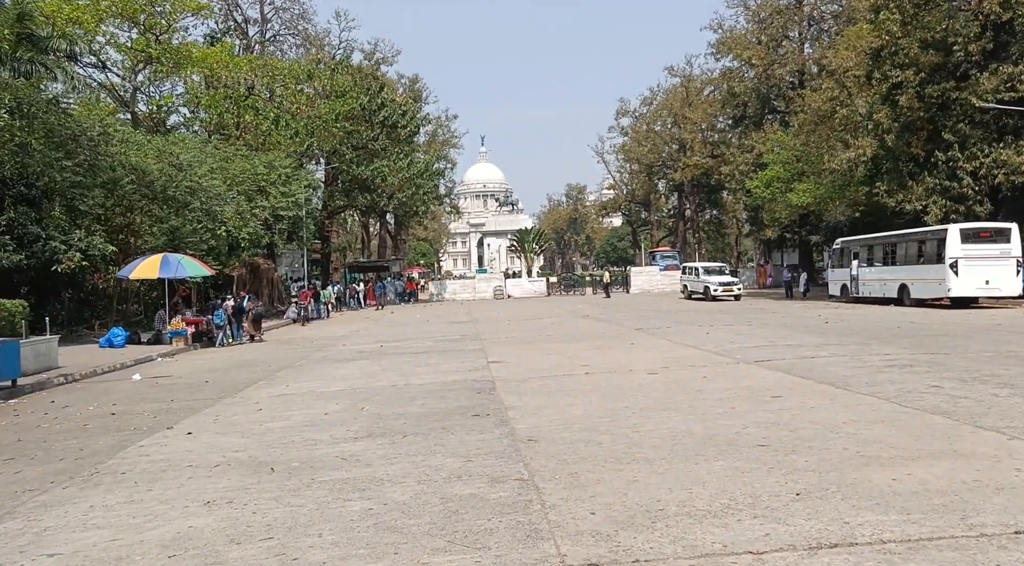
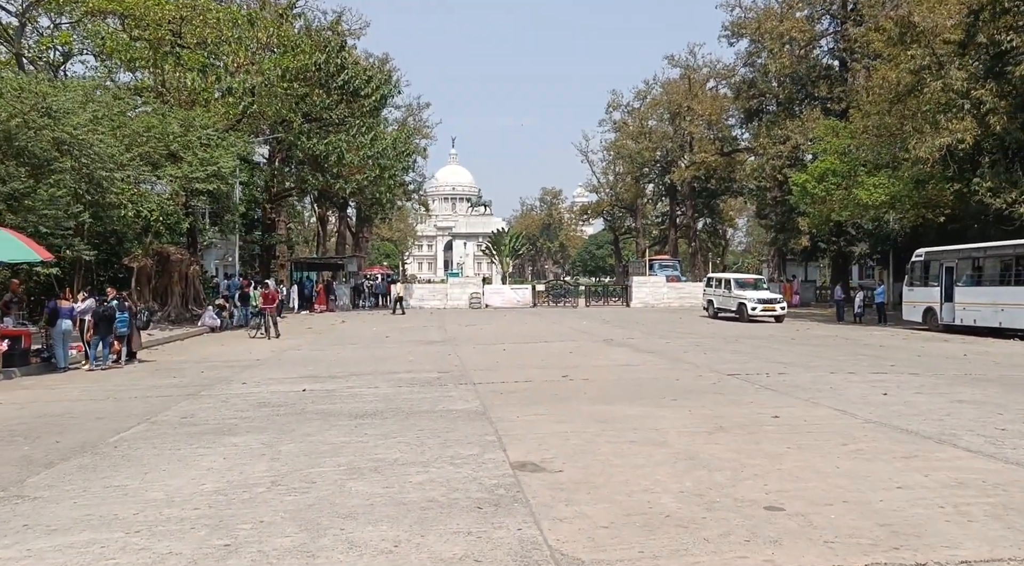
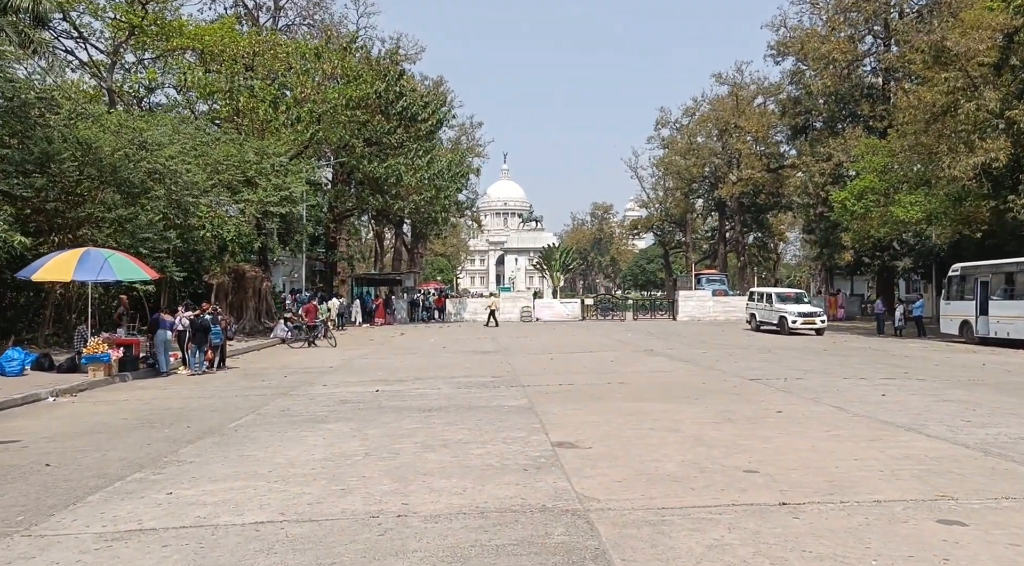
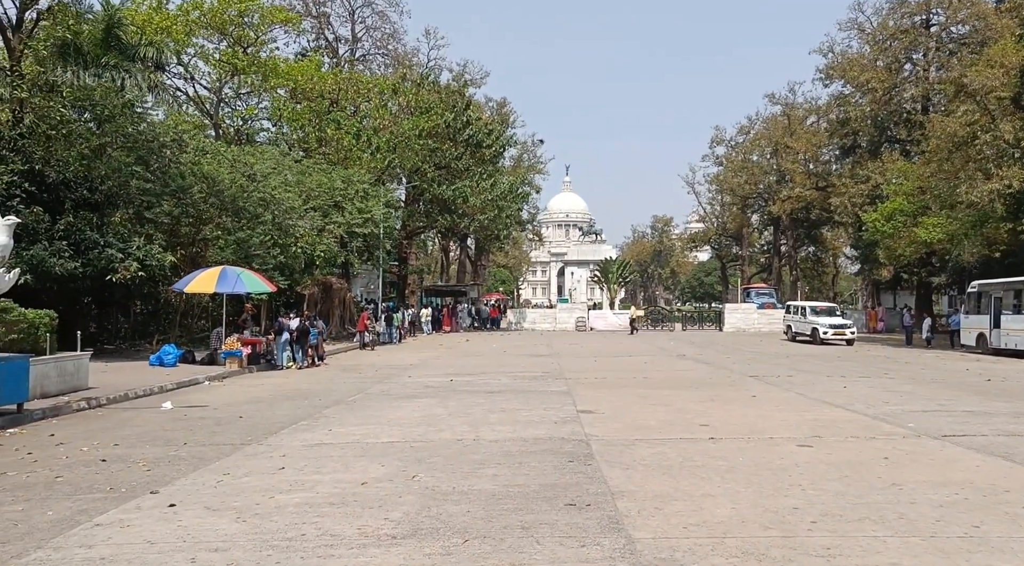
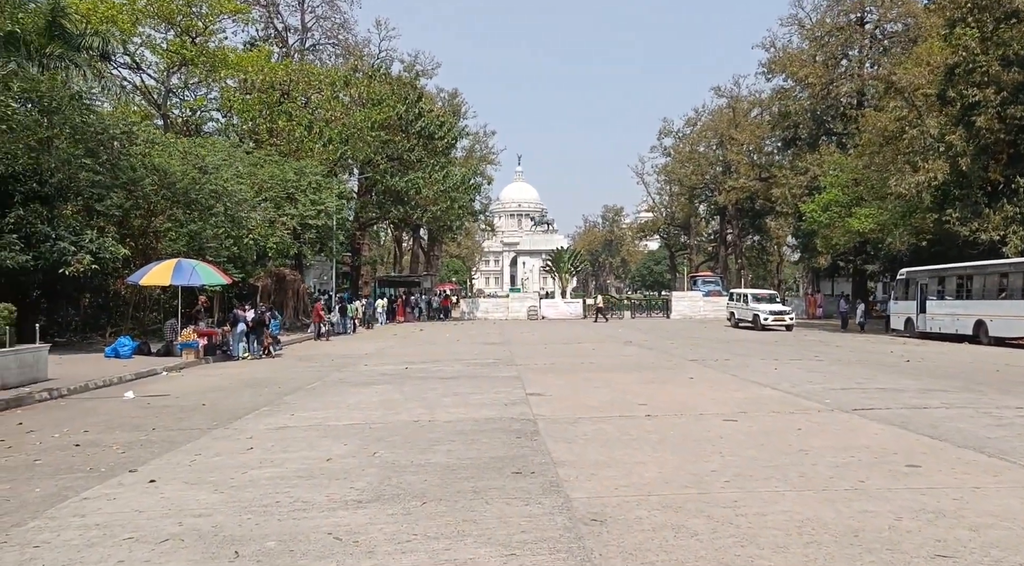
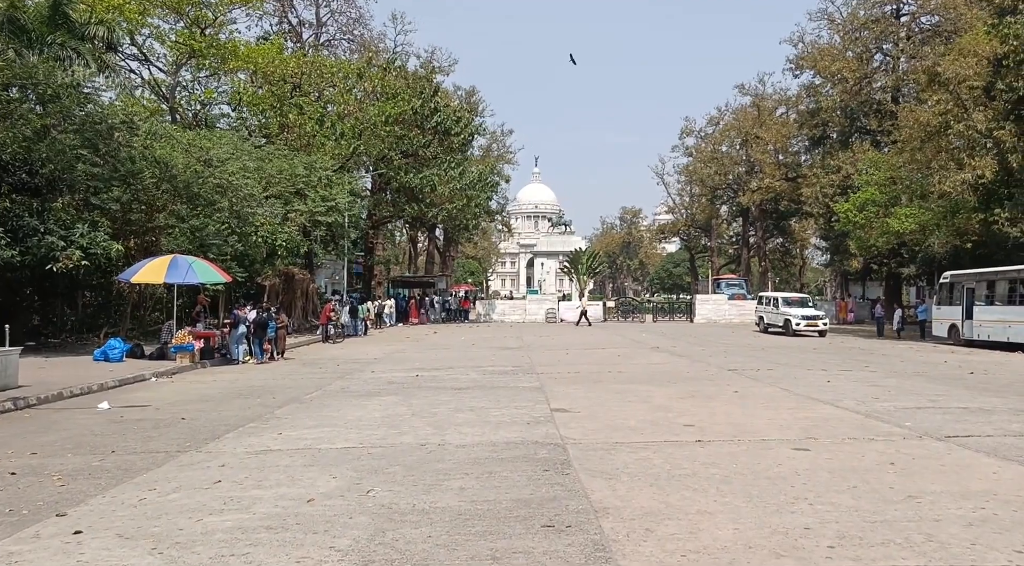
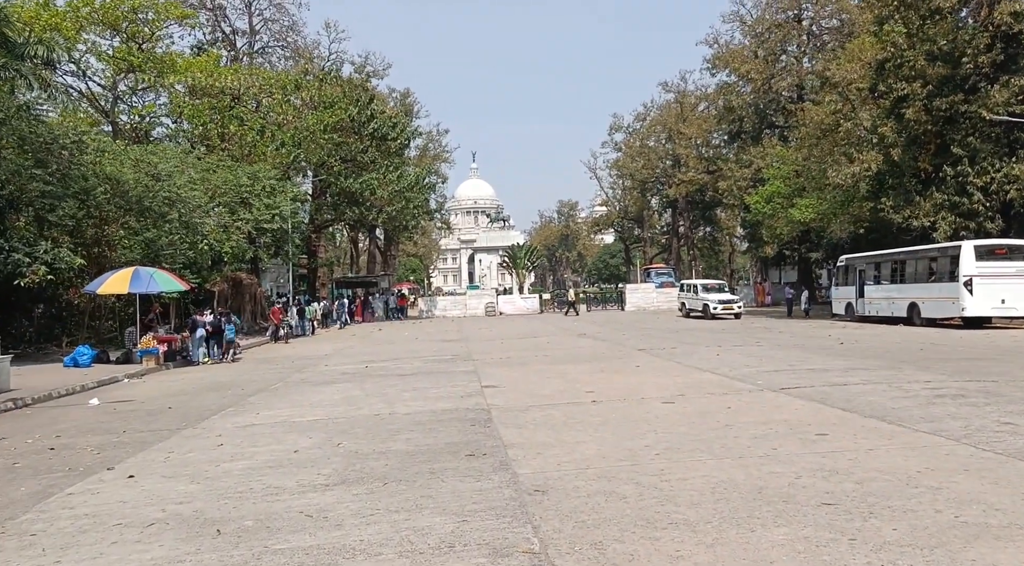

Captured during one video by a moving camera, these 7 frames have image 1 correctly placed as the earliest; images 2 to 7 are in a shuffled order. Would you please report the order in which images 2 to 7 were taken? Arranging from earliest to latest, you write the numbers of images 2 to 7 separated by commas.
7, 5, 4, 6, 3, 2
